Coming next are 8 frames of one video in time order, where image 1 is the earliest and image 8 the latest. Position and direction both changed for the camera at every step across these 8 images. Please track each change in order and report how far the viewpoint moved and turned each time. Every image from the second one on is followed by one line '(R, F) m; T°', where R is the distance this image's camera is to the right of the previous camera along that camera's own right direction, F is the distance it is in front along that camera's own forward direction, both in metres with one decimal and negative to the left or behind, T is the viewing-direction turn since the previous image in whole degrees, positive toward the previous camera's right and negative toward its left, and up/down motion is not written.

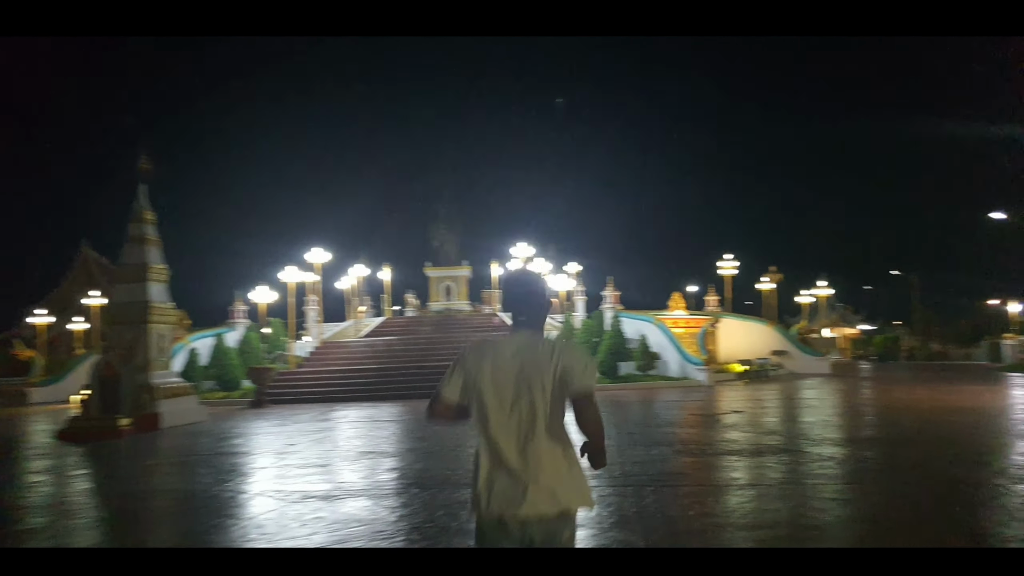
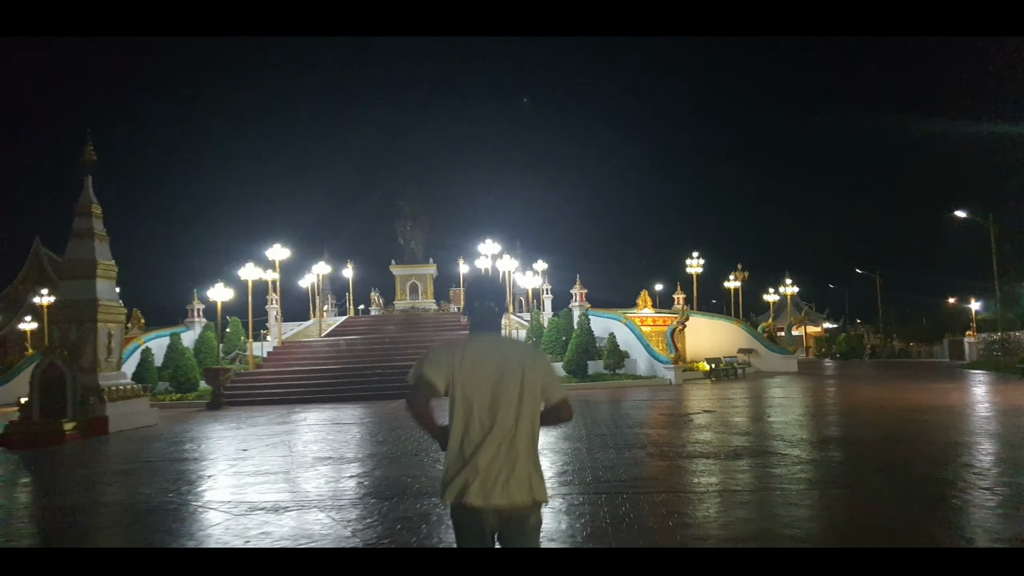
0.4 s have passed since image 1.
(0.0, +0.4) m; +3°
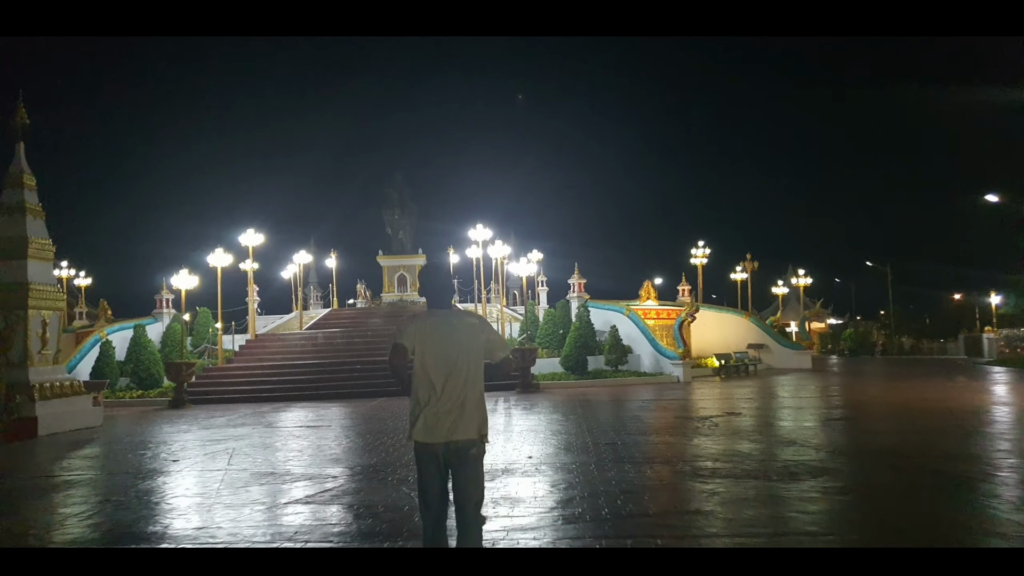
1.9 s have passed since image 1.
(0.0, +1.6) m; 0°
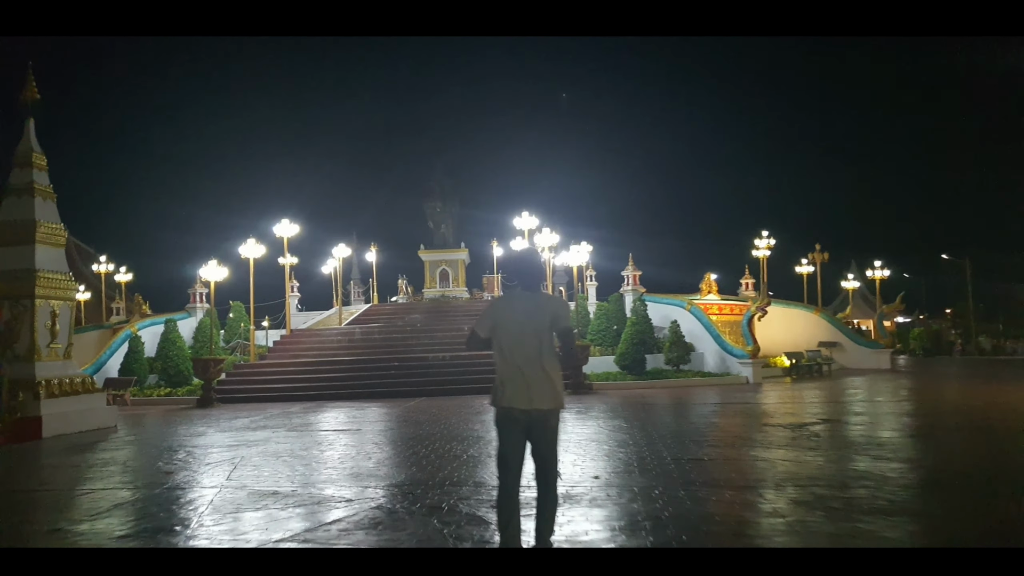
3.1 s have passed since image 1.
(-0.1, +1.4) m; -4°
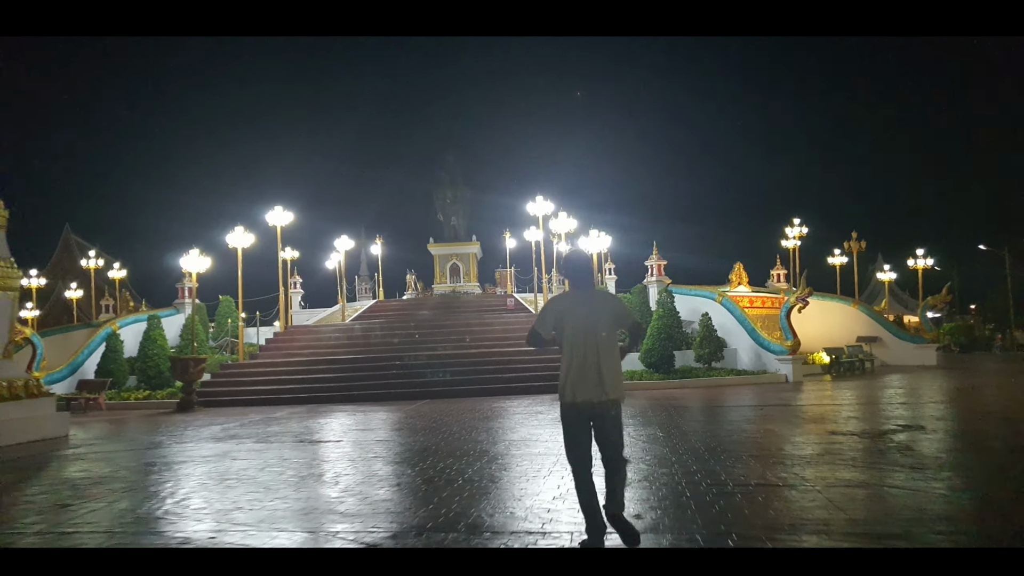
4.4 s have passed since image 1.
(0.0, +1.6) m; -1°
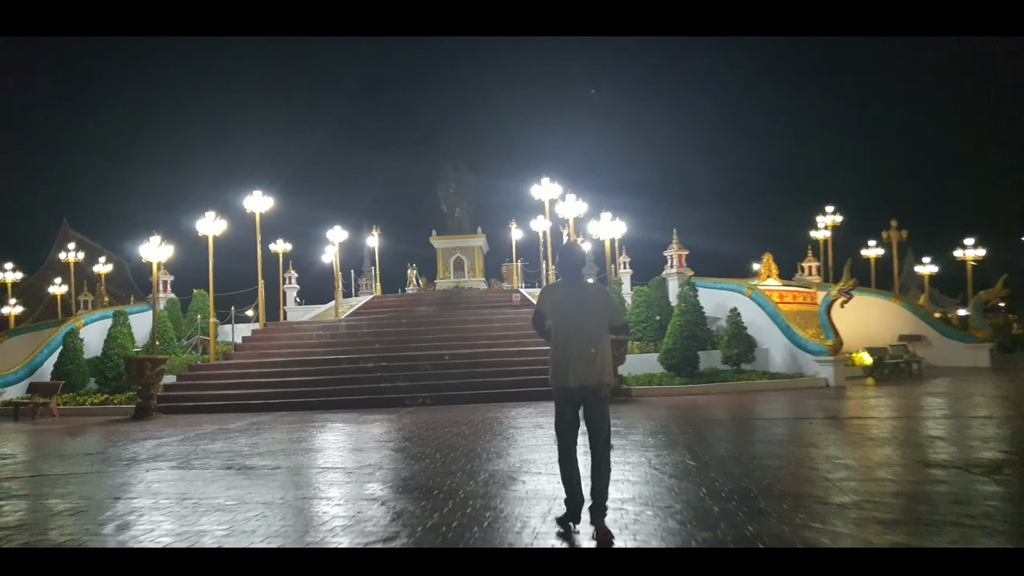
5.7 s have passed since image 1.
(+0.2, +1.7) m; -1°
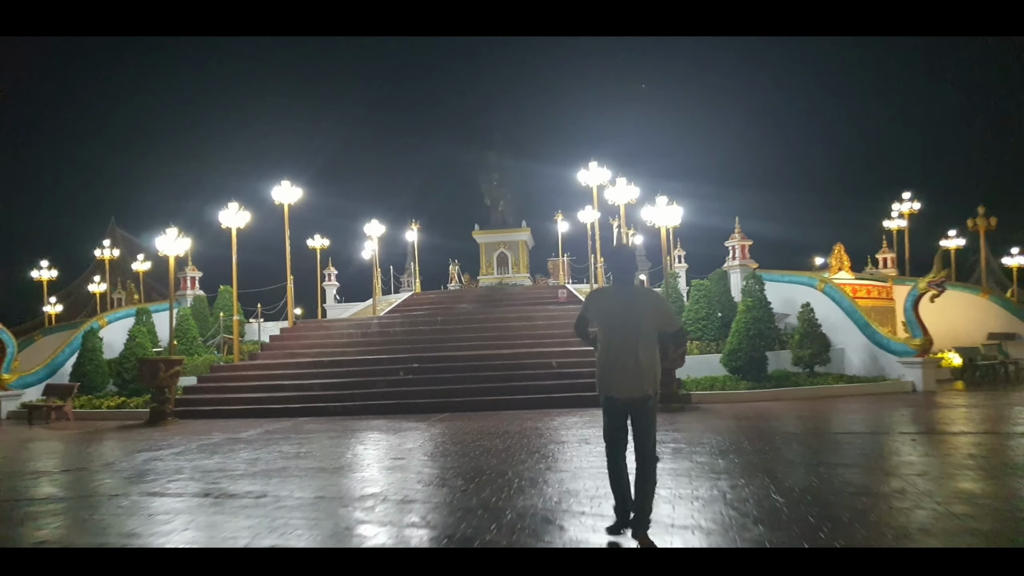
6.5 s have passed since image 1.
(+0.1, +1.2) m; -4°
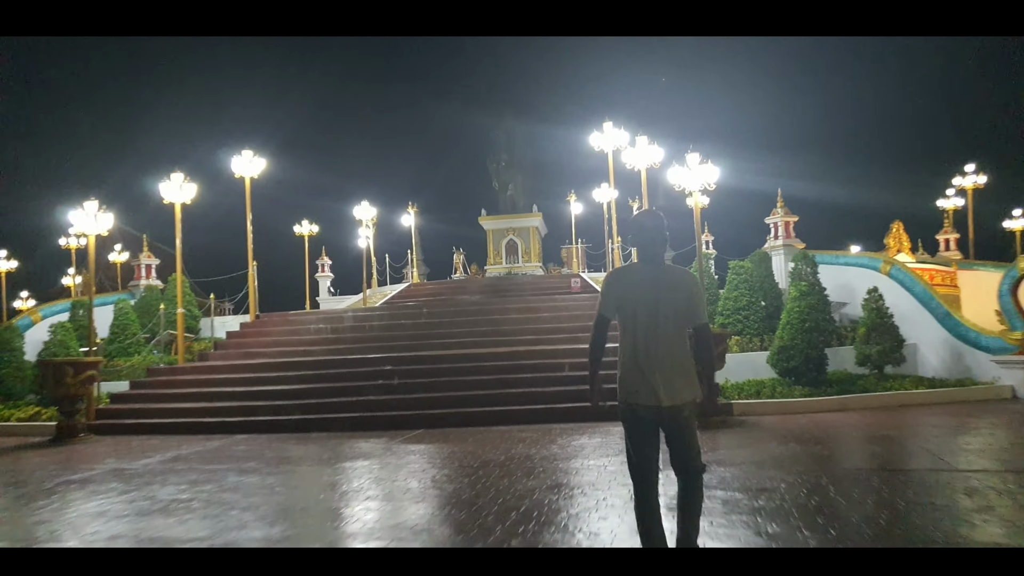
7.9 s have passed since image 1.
(+0.4, +2.3) m; -2°
